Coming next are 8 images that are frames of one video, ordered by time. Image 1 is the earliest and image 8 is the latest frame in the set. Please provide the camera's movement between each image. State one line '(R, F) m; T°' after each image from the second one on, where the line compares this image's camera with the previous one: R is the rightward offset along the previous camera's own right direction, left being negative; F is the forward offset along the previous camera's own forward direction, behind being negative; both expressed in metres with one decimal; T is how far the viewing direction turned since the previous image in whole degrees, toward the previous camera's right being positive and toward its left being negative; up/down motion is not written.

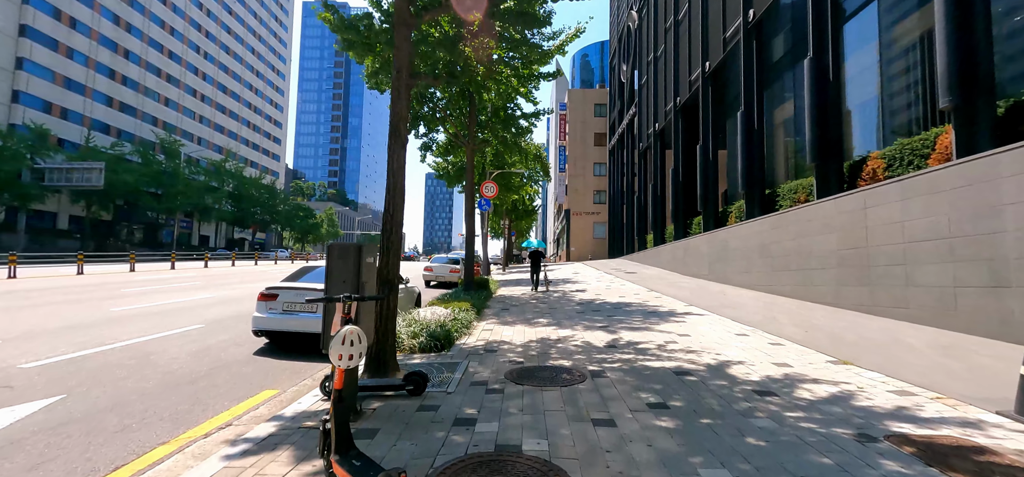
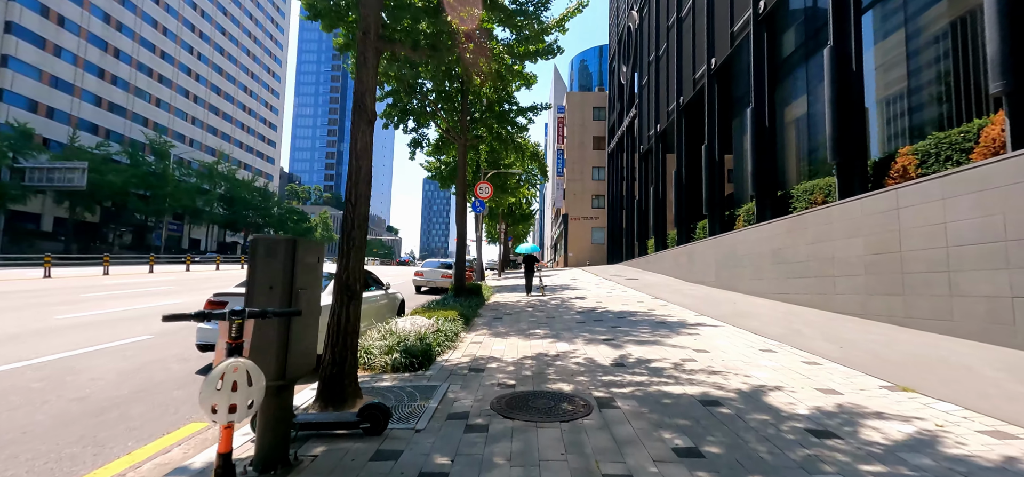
(+0.1, +0.9) m; 0°
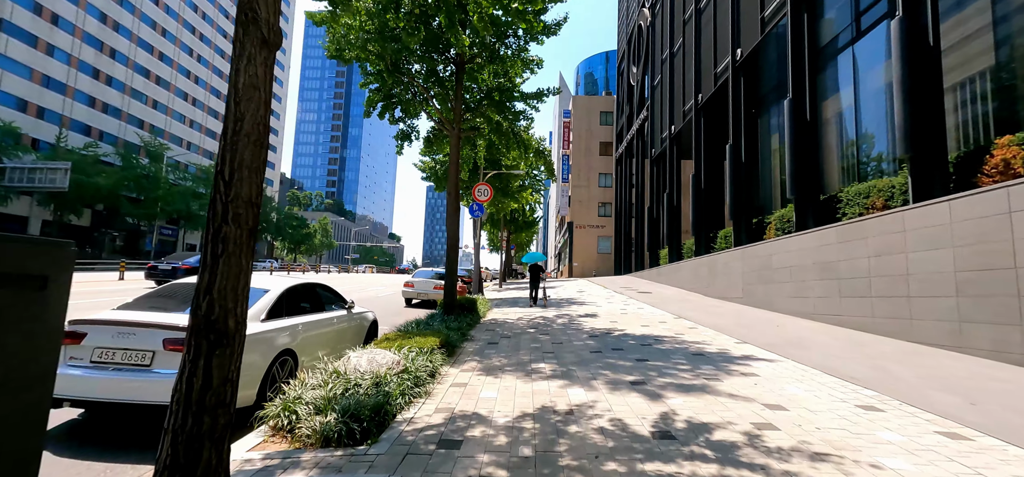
(+0.1, +1.8) m; 0°
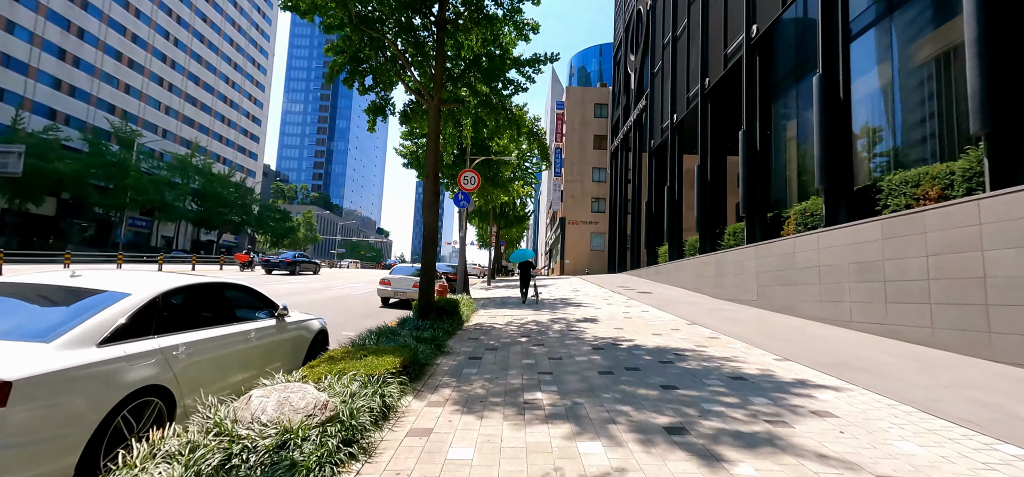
(0.0, +1.6) m; +1°
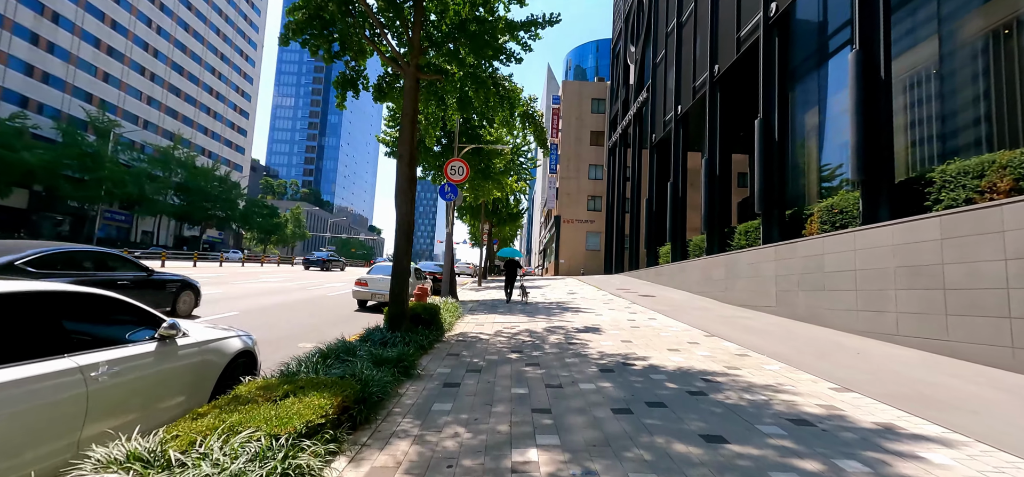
(+0.1, +1.4) m; +1°
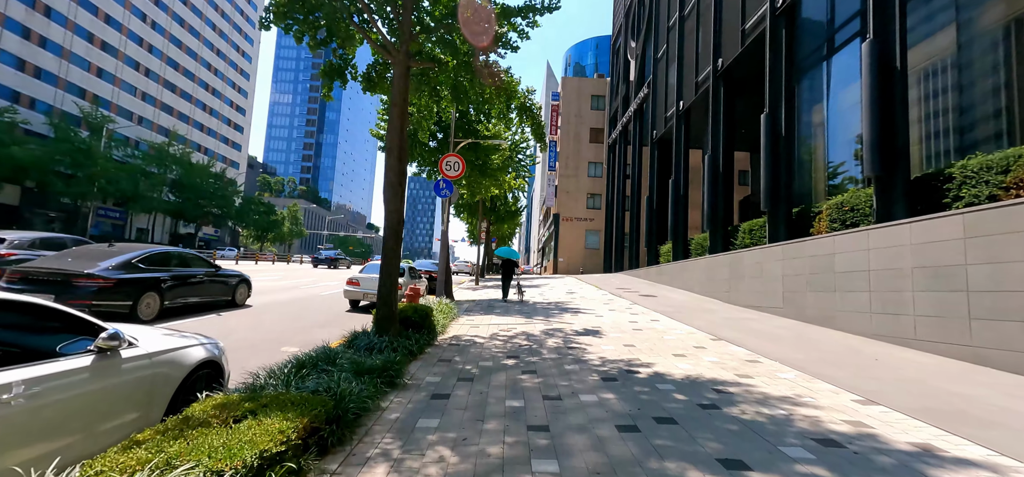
(0.0, +0.4) m; 0°
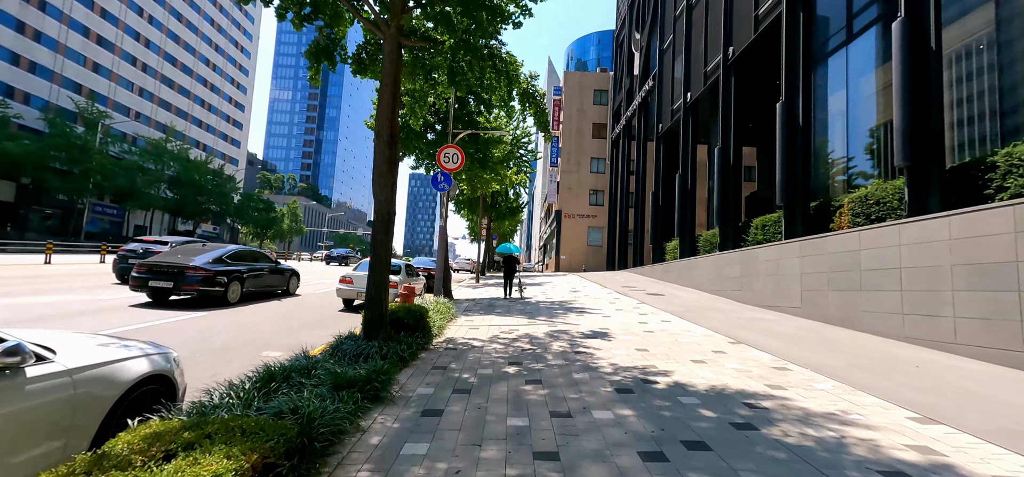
(0.0, +0.6) m; 0°
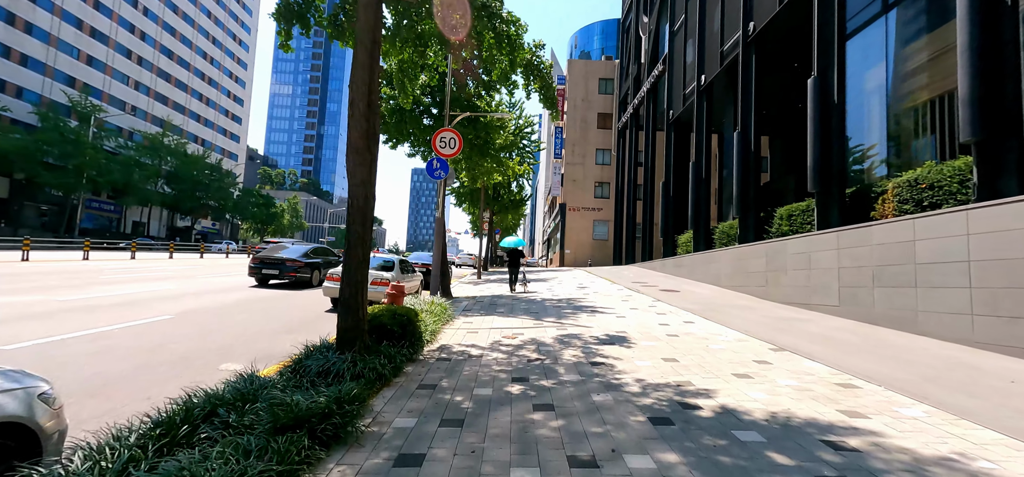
(0.0, +1.1) m; 0°
